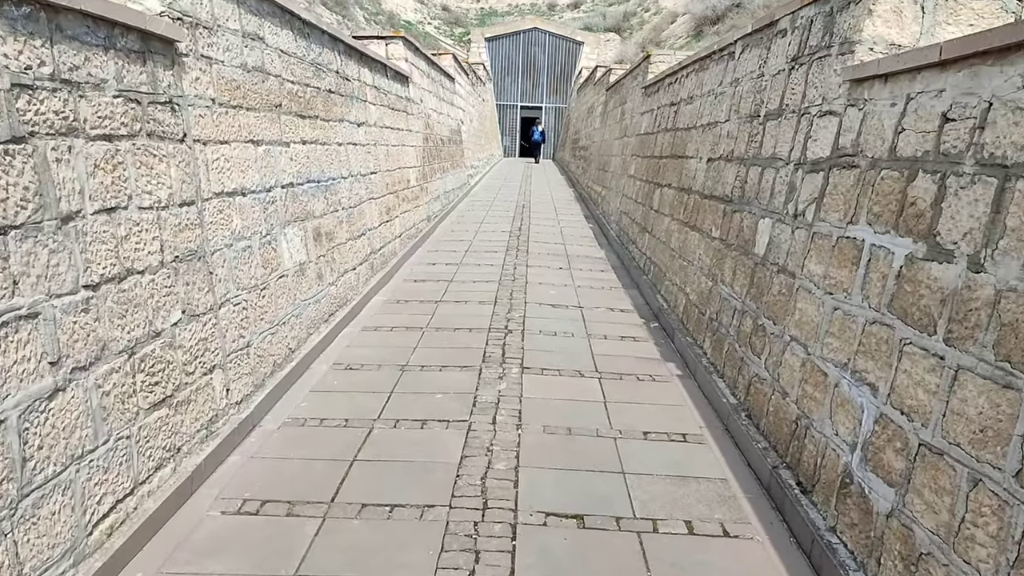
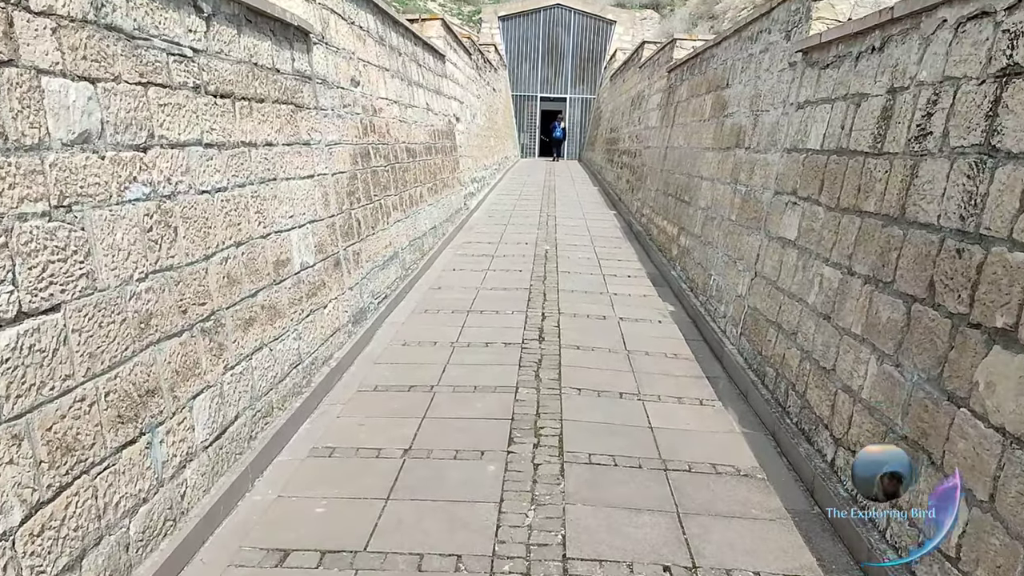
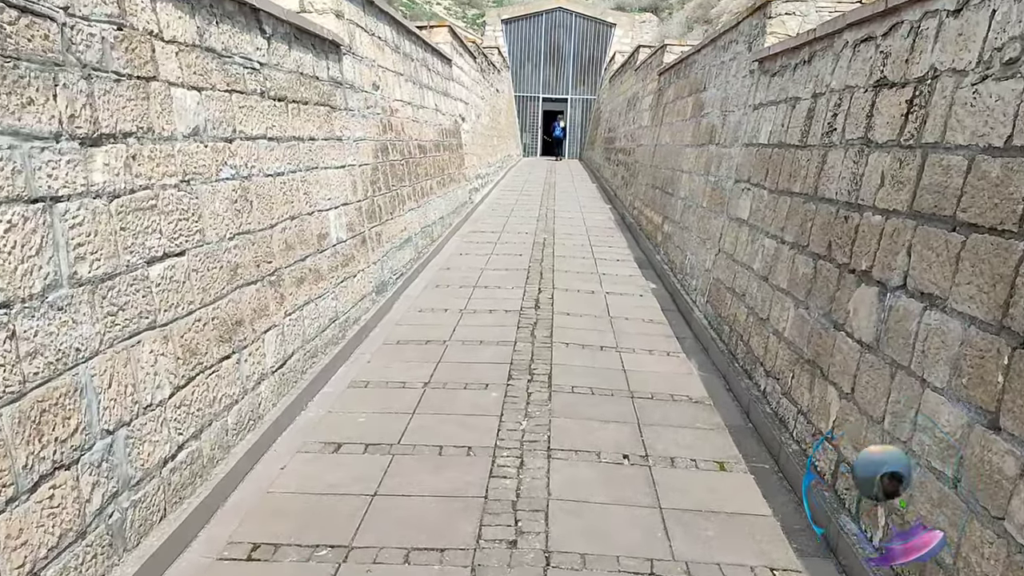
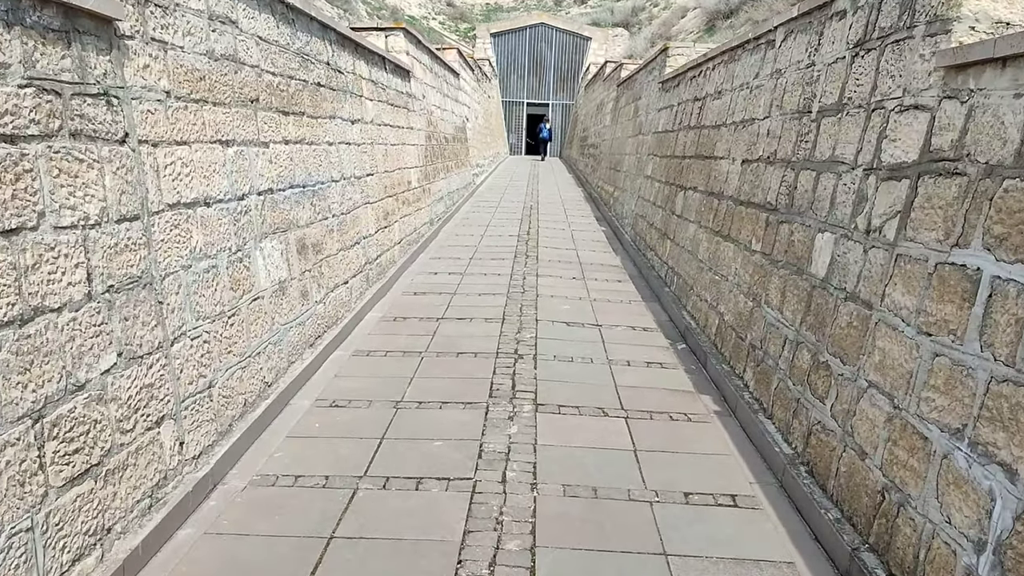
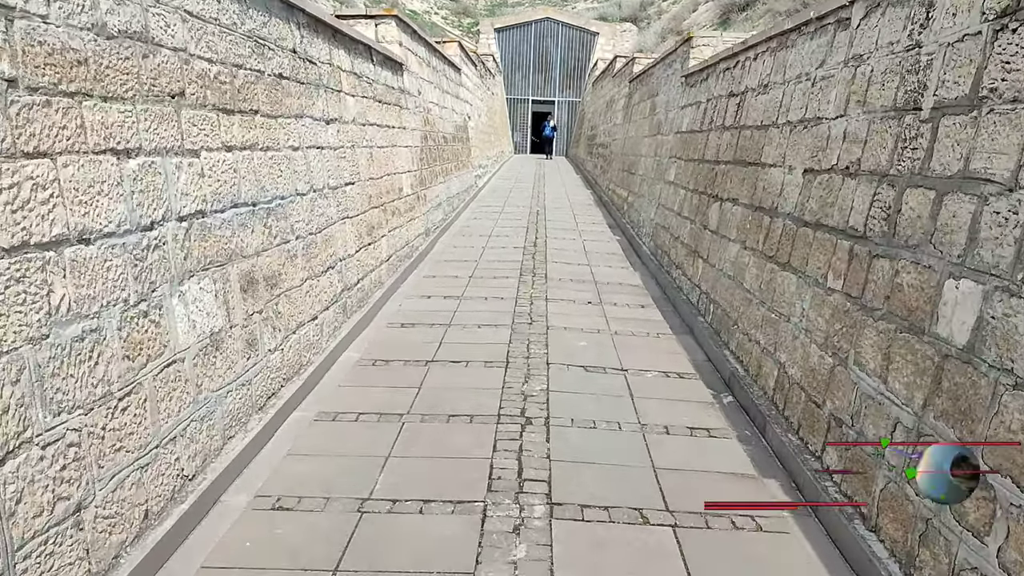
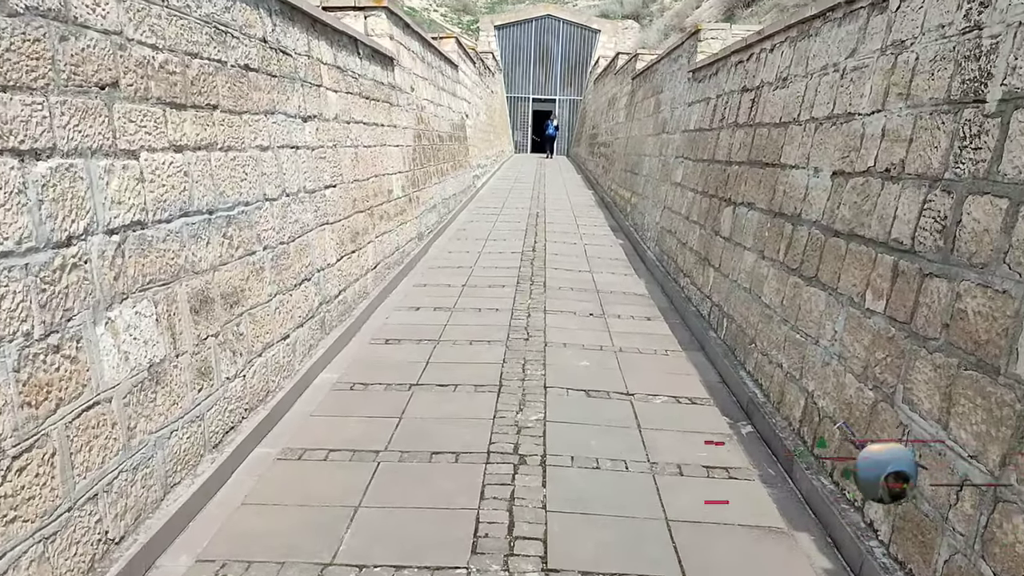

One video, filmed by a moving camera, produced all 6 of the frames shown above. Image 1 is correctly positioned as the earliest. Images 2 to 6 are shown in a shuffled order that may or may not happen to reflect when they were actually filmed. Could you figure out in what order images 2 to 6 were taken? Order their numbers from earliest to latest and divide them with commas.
4, 5, 6, 3, 2
